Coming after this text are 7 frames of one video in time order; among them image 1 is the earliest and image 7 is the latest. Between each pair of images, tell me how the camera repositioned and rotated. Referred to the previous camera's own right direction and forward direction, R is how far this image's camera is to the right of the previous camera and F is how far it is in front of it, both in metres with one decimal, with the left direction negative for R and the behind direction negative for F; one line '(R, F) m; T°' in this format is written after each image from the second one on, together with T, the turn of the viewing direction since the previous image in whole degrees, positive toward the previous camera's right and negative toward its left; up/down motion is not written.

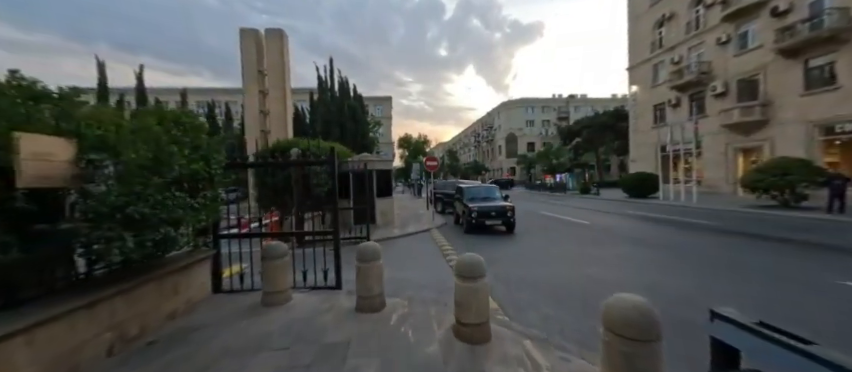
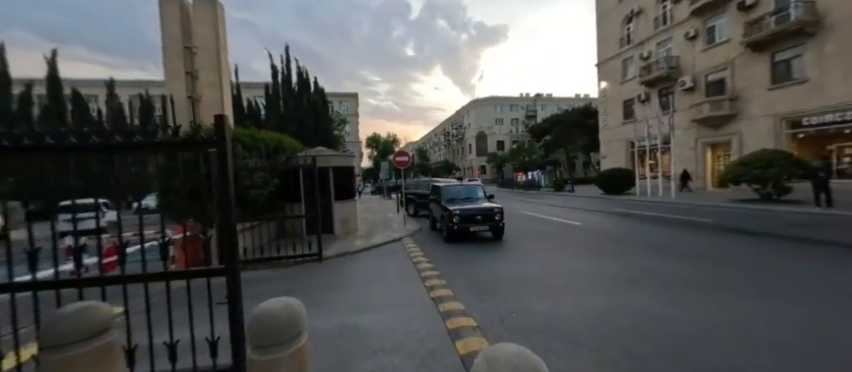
(0.0, +2.0) m; +5°
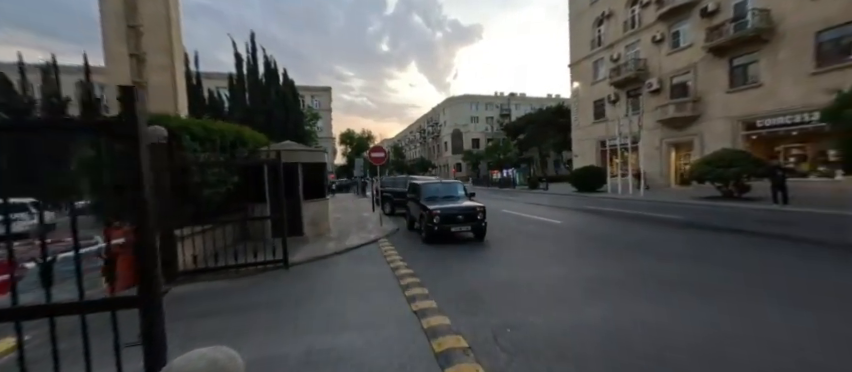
(-0.1, +0.5) m; +5°
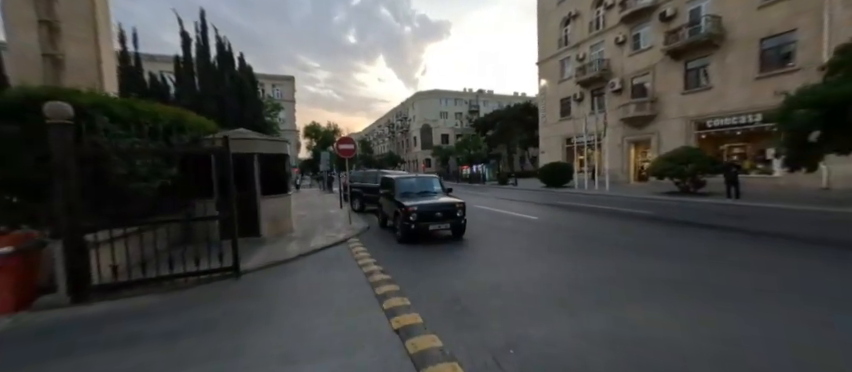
(-0.2, +0.7) m; +6°
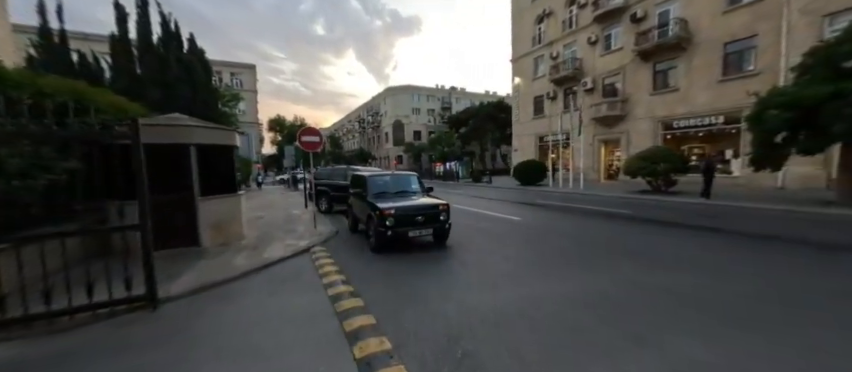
(-0.2, +1.0) m; +5°
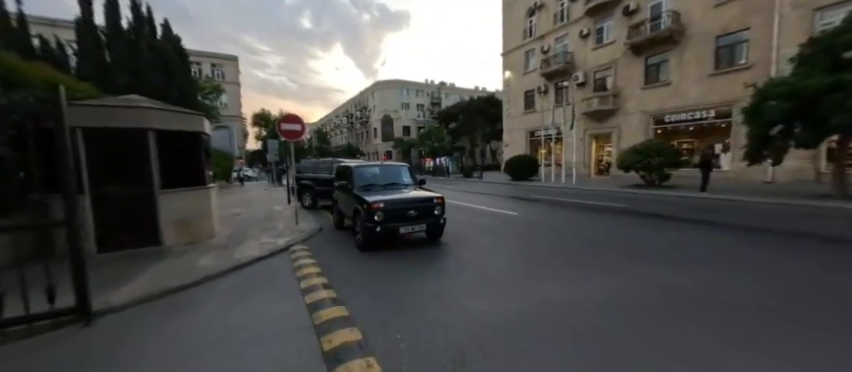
(-0.1, +0.6) m; +2°
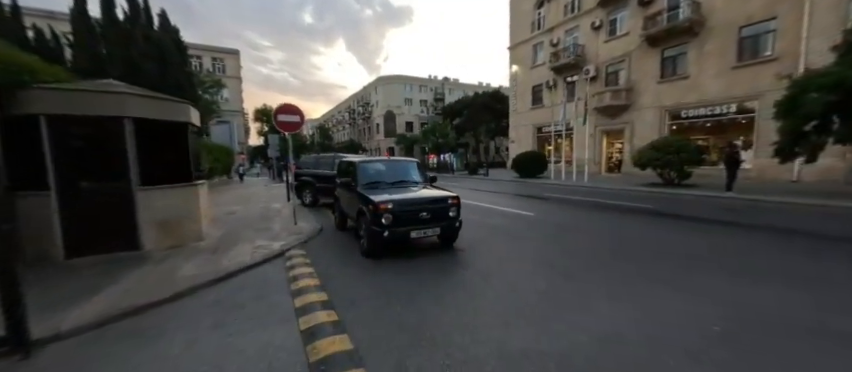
(-0.2, +0.8) m; 0°
